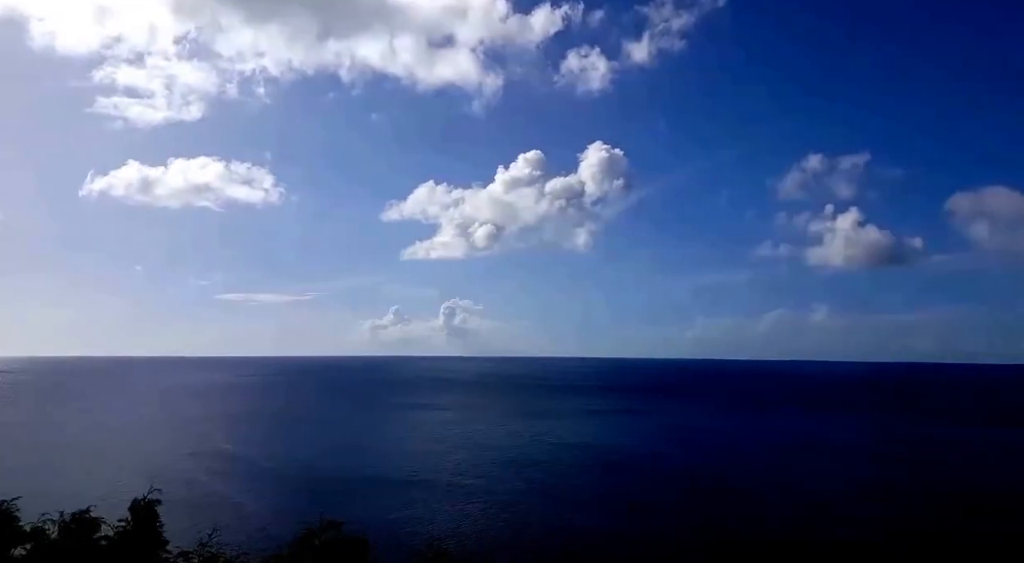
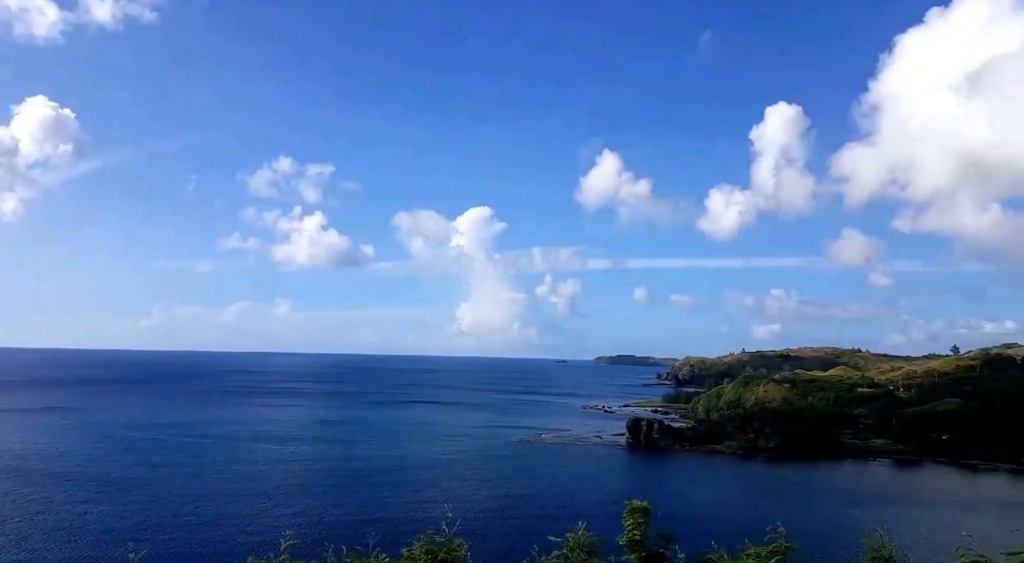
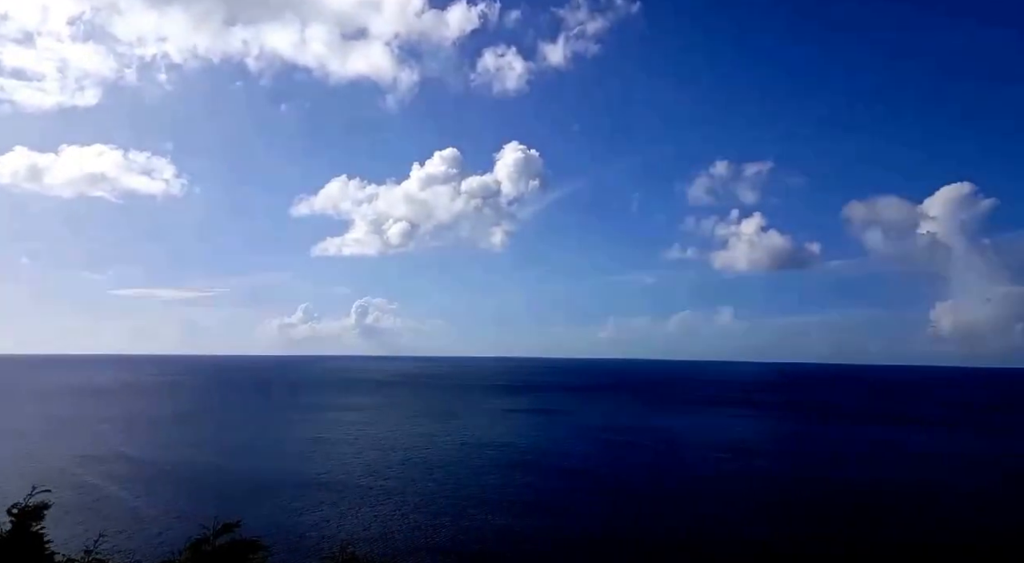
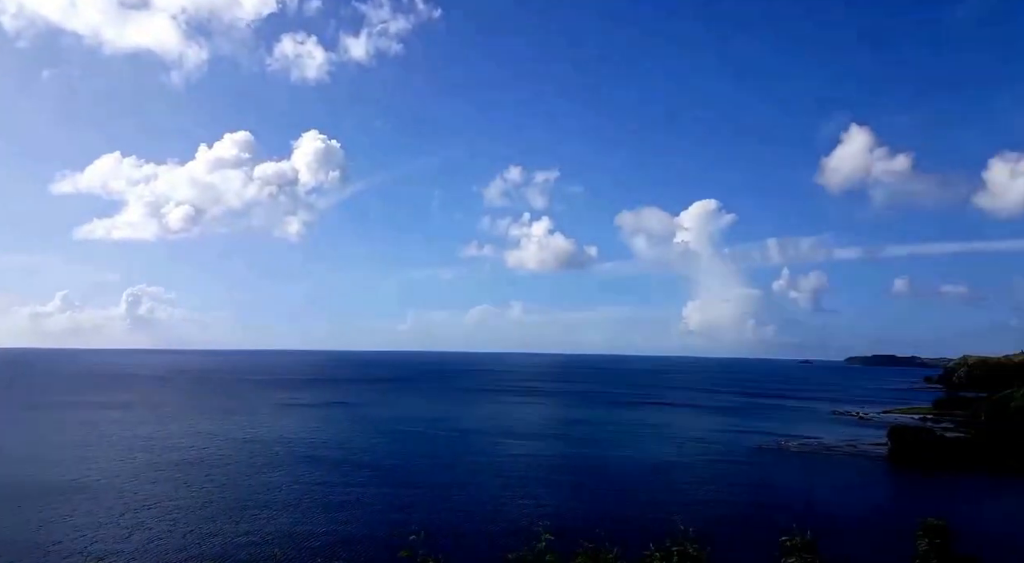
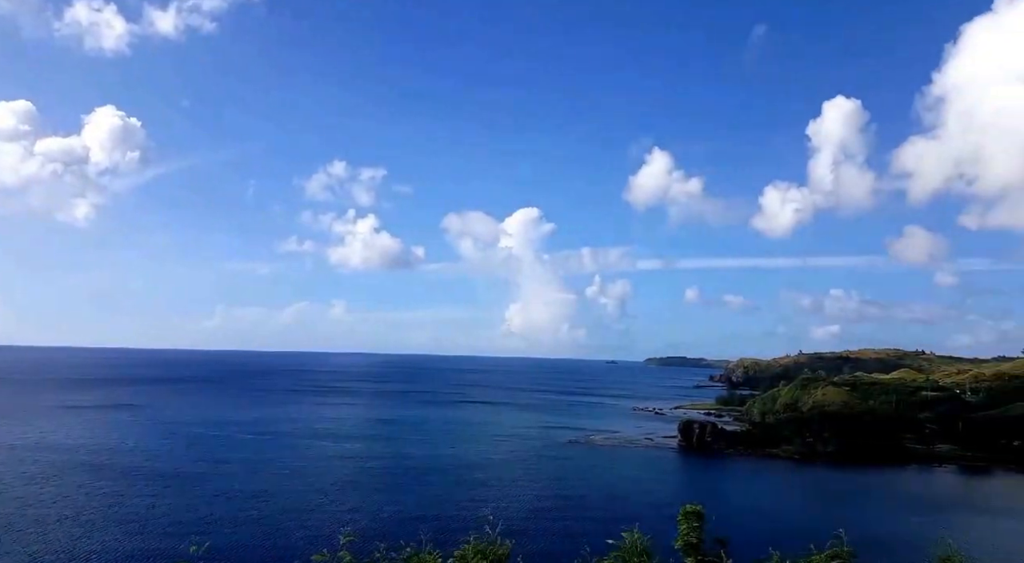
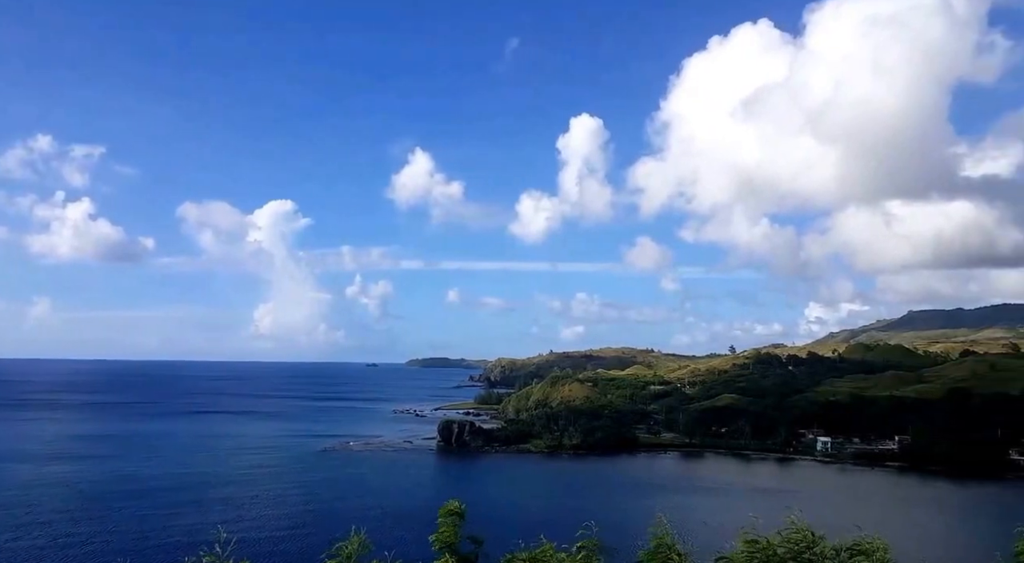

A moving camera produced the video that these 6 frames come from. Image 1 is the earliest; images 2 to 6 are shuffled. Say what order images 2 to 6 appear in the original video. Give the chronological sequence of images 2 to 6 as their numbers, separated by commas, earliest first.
3, 4, 5, 2, 6
